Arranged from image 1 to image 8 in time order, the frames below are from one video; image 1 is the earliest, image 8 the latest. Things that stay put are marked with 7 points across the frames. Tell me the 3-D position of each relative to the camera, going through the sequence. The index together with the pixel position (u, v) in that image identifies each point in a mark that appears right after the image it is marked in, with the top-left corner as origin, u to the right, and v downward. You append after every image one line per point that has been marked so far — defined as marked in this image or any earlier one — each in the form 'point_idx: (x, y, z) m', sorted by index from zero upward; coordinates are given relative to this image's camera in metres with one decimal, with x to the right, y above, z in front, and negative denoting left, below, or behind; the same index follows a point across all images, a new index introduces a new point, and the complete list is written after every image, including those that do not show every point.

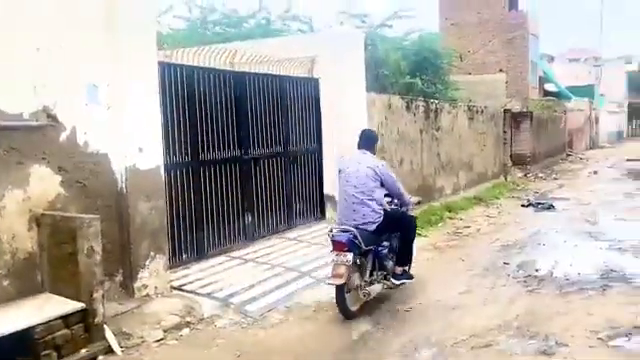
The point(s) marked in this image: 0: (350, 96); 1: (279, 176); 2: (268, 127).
0: (+0.7, +2.0, +10.8) m
1: (-0.9, +0.1, +10.5) m
2: (-1.2, +1.2, +10.3) m
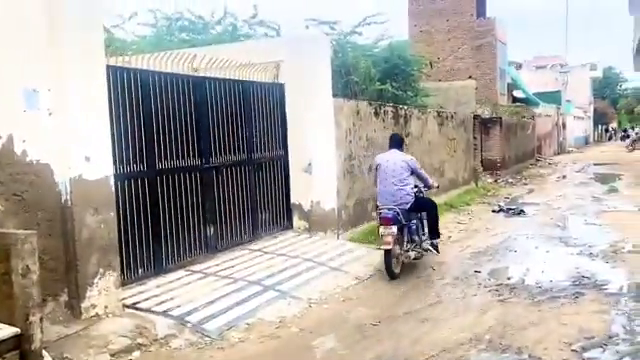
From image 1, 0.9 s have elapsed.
0: (-0.1, +1.8, +10.4) m
1: (-1.7, -0.1, +9.9) m
2: (-2.0, +1.0, +9.8) m
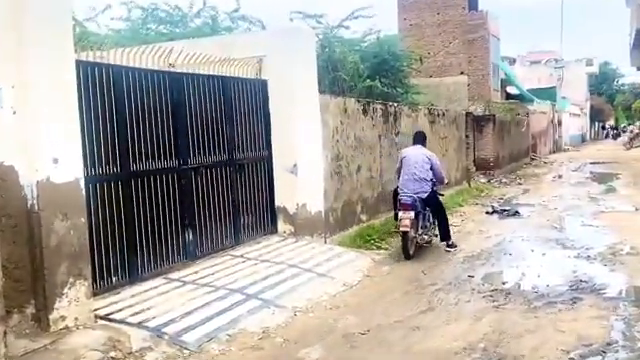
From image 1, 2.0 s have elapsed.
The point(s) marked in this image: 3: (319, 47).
0: (-0.4, +1.8, +9.9) m
1: (-2.0, -0.2, +9.4) m
2: (-2.3, +1.0, +9.2) m
3: (0.0, +5.5, +18.4) m
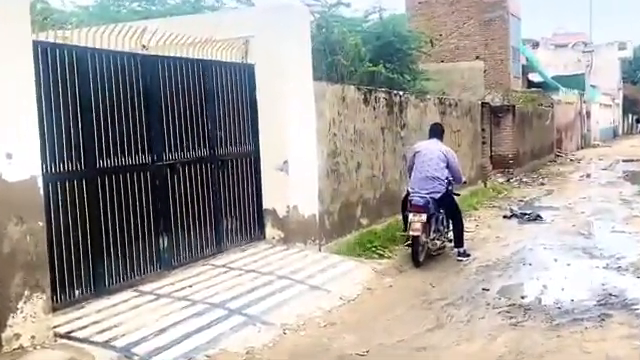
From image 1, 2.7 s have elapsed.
0: (-0.5, +1.8, +8.7) m
1: (-2.1, -0.1, +8.3) m
2: (-2.4, +1.0, +8.1) m
3: (+0.1, +5.7, +17.1) m
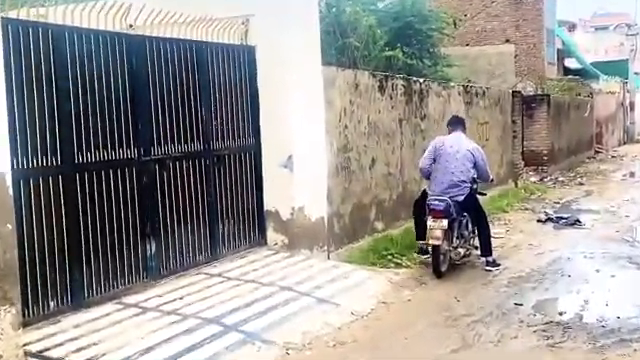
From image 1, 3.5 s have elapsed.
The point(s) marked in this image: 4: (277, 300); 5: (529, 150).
0: (-0.4, +1.8, +7.7) m
1: (-2.0, -0.1, +7.4) m
2: (-2.2, +1.1, +7.2) m
3: (+0.4, +5.8, +16.1) m
4: (-0.7, -1.8, +6.8) m
5: (+7.9, +1.3, +17.8) m
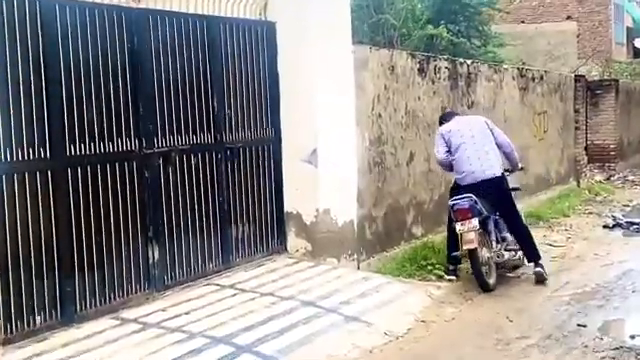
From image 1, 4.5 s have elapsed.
0: (+0.1, +1.9, +6.7) m
1: (-1.6, 0.0, +6.4) m
2: (-1.8, +1.1, +6.2) m
3: (+1.2, +5.8, +15.0) m
4: (-0.3, -1.8, +5.8) m
5: (+8.8, +1.3, +16.4) m
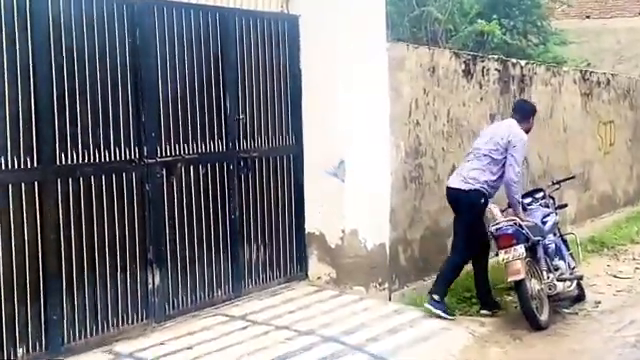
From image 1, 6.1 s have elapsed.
0: (+0.5, +1.7, +5.9) m
1: (-1.2, -0.2, +5.7) m
2: (-1.5, +1.0, +5.5) m
3: (+2.1, +5.5, +14.2) m
4: (0.0, -2.0, +5.0) m
5: (+9.6, +0.8, +15.2) m
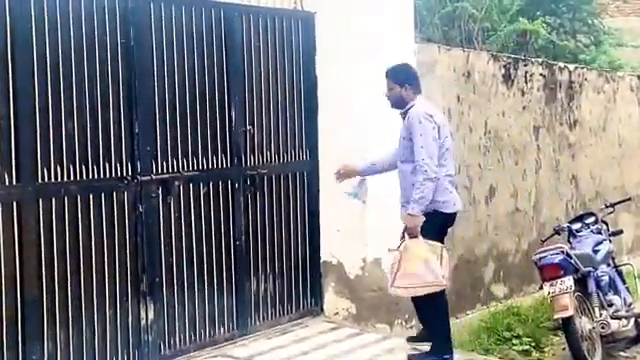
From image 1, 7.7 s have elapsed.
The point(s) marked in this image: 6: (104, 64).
0: (+0.7, +1.4, +5.2) m
1: (-1.0, -0.4, +5.0) m
2: (-1.3, +0.8, +4.9) m
3: (+2.5, +5.1, +13.6) m
4: (+0.2, -2.2, +4.2) m
5: (+10.0, +0.4, +14.3) m
6: (-2.1, +1.1, +4.3) m
